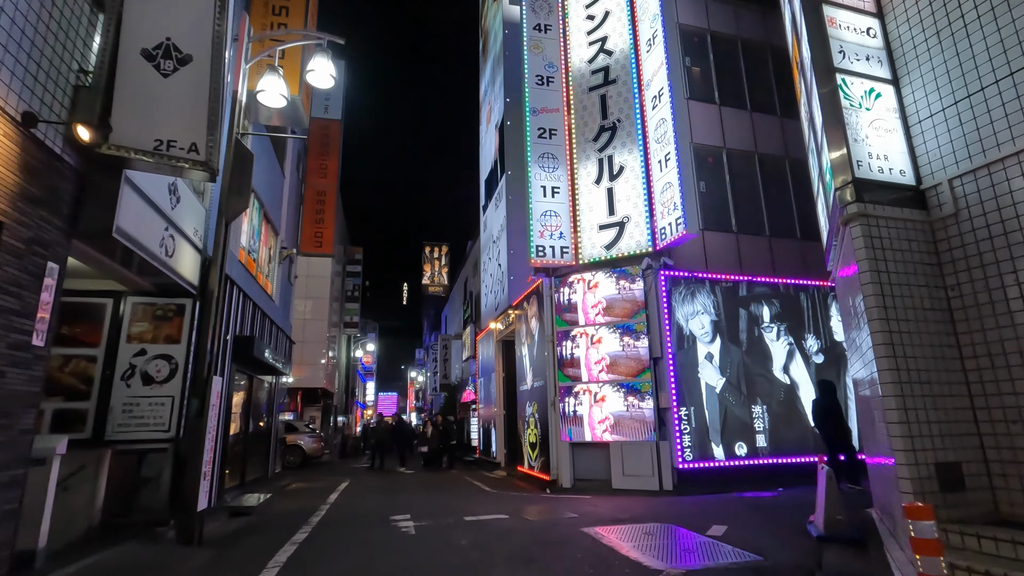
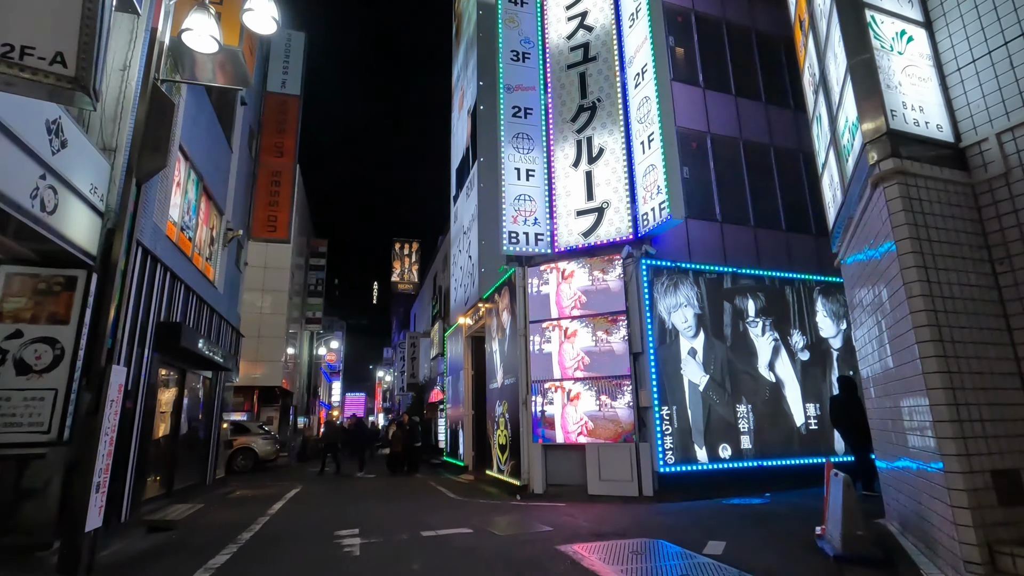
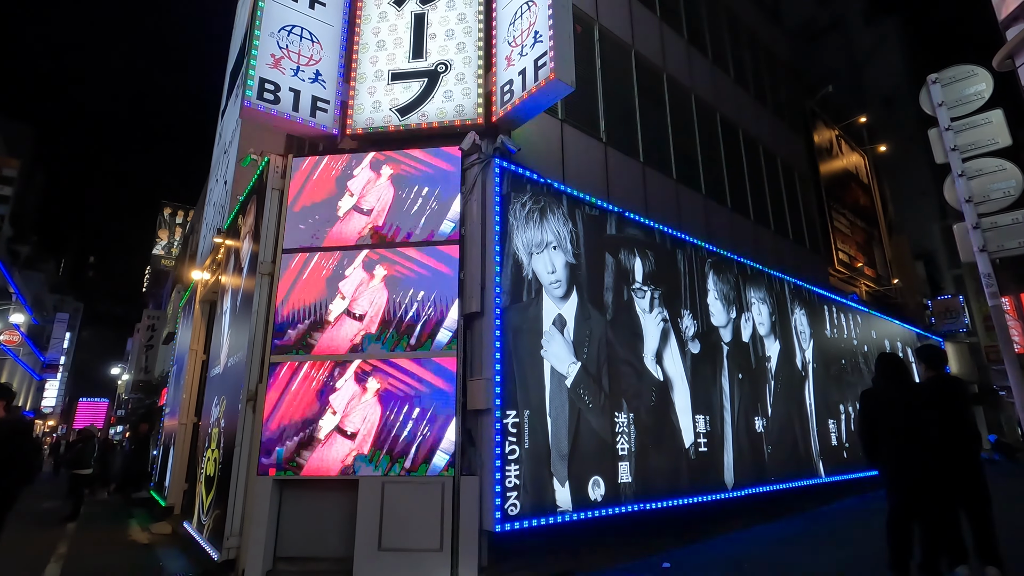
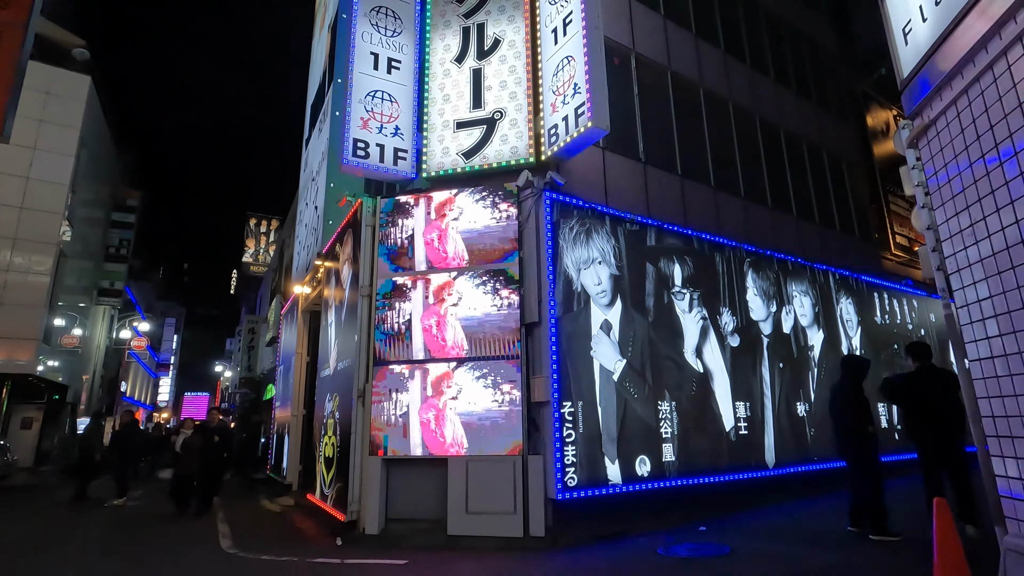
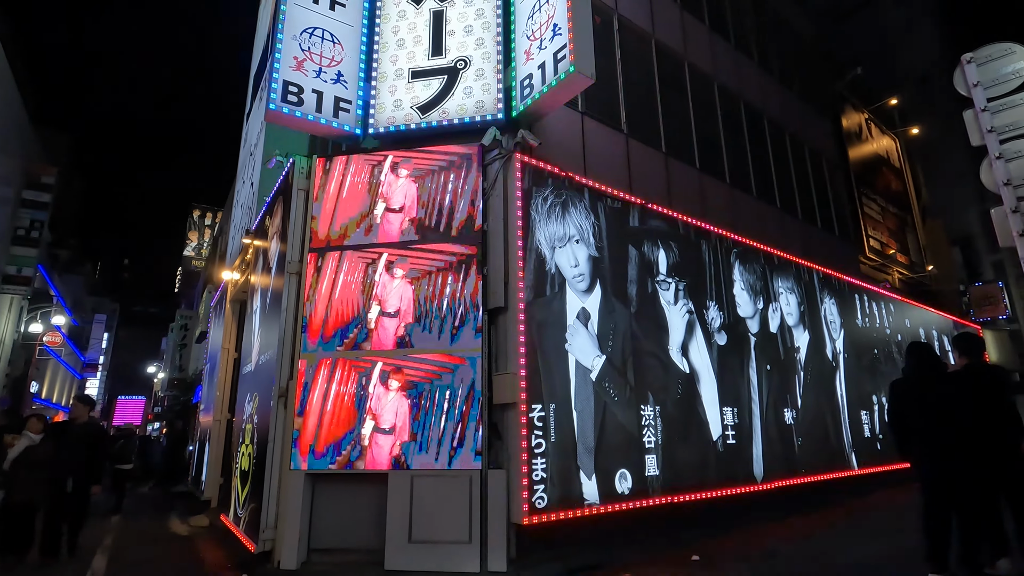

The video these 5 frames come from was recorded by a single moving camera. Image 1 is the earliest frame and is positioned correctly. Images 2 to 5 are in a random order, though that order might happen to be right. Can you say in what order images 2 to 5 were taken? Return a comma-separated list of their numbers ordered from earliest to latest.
2, 4, 5, 3
